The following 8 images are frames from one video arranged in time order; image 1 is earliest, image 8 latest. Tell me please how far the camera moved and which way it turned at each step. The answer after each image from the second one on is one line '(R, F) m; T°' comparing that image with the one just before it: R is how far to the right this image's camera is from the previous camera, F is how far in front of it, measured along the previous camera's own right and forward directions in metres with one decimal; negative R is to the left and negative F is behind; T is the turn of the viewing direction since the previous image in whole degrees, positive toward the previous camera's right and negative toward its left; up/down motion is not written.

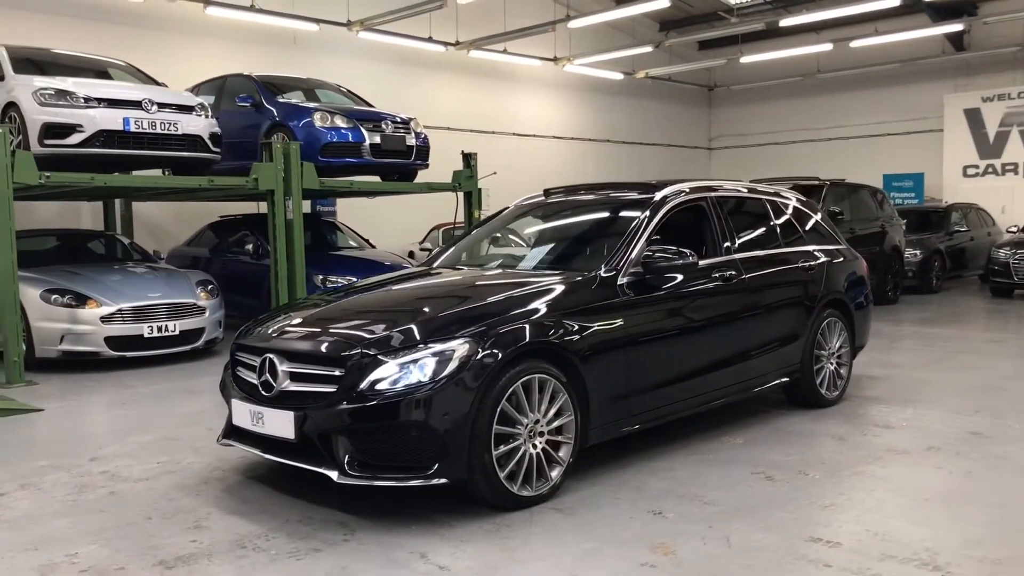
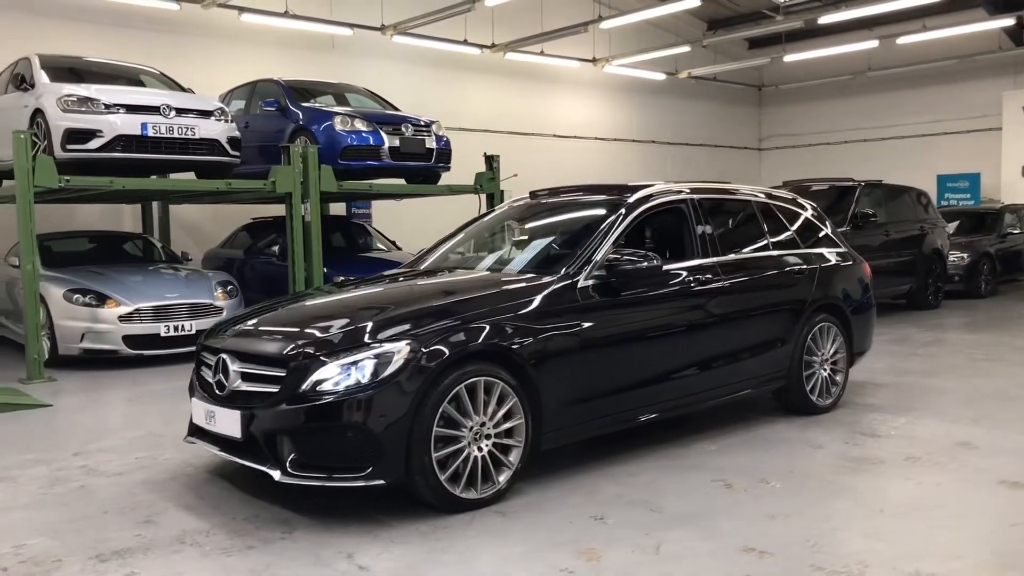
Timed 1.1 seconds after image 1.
(+0.4, 0.0) m; -3°
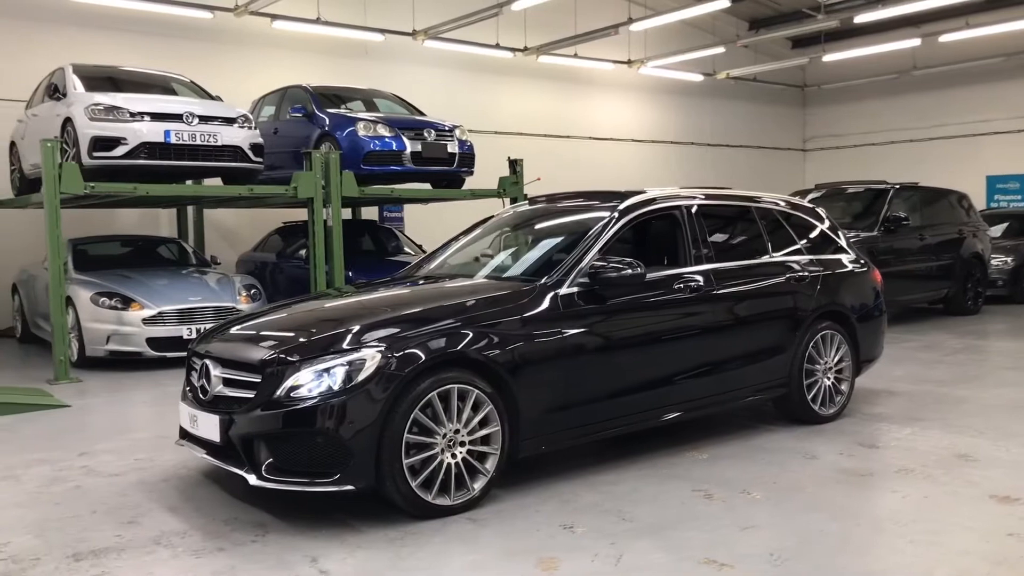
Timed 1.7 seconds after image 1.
(+0.3, 0.0) m; -3°
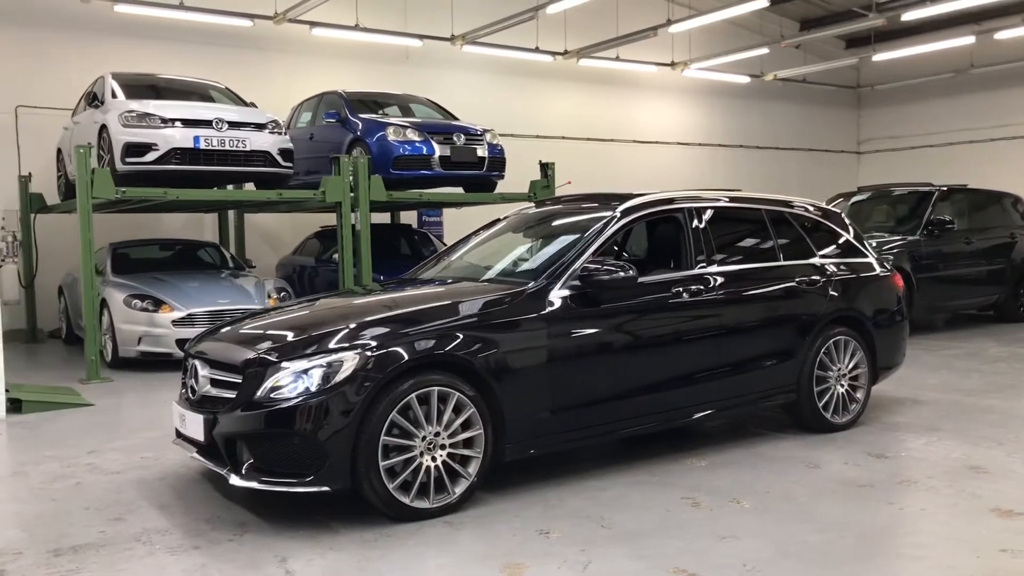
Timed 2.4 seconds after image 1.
(+0.3, 0.0) m; -3°
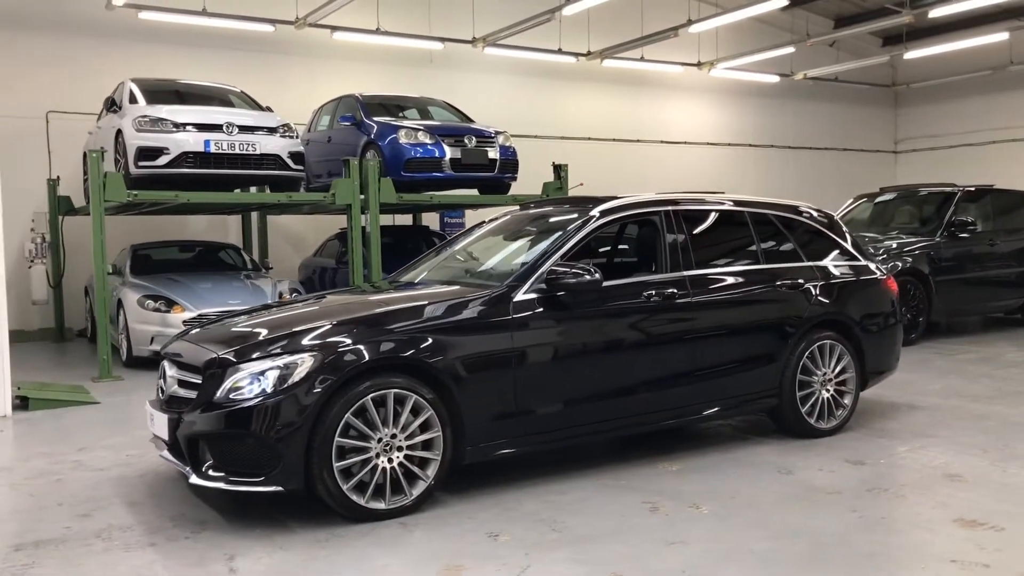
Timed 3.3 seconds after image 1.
(+0.3, 0.0) m; -2°
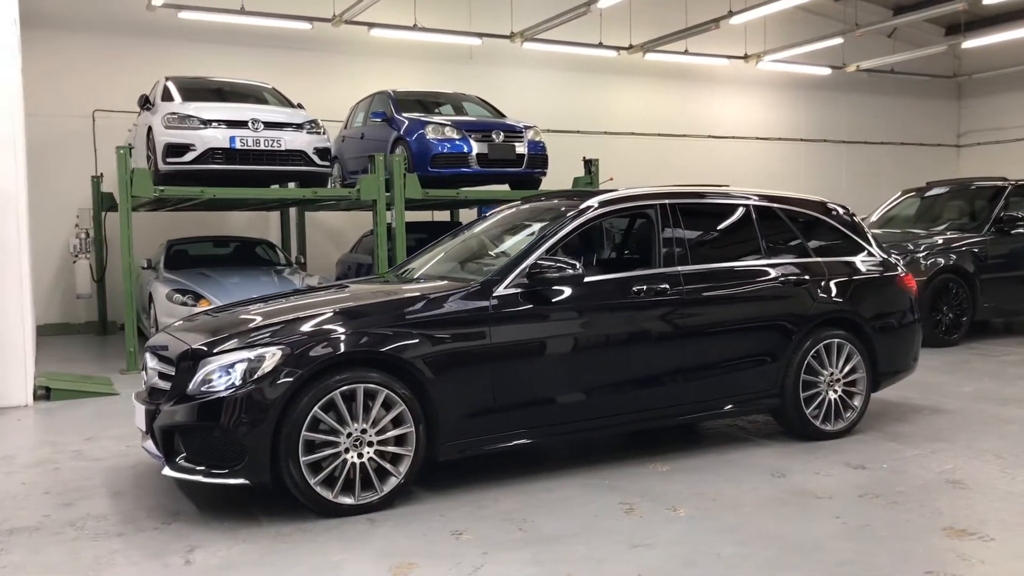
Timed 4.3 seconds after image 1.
(+0.3, +0.1) m; -4°
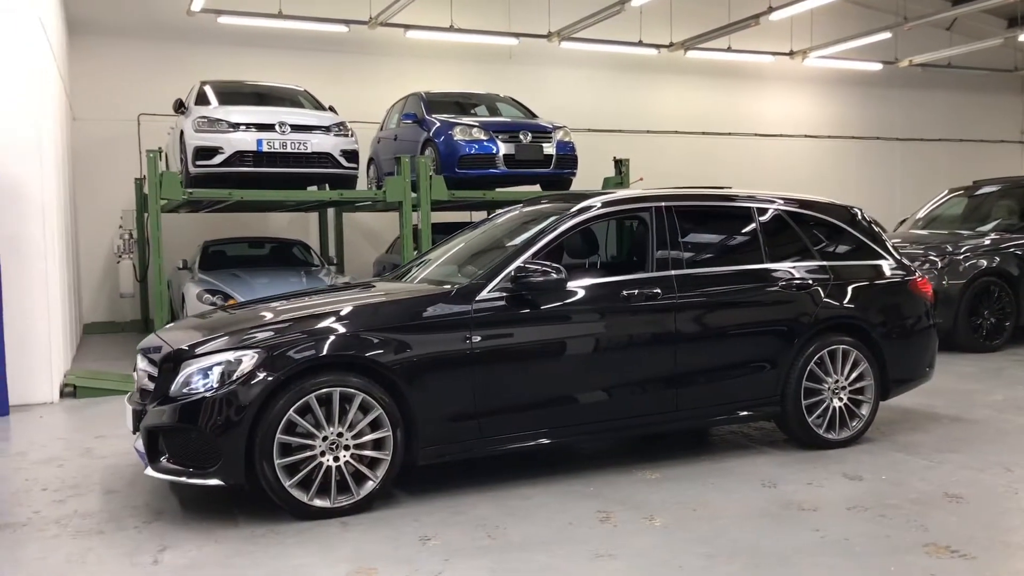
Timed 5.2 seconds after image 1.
(+0.3, 0.0) m; -3°
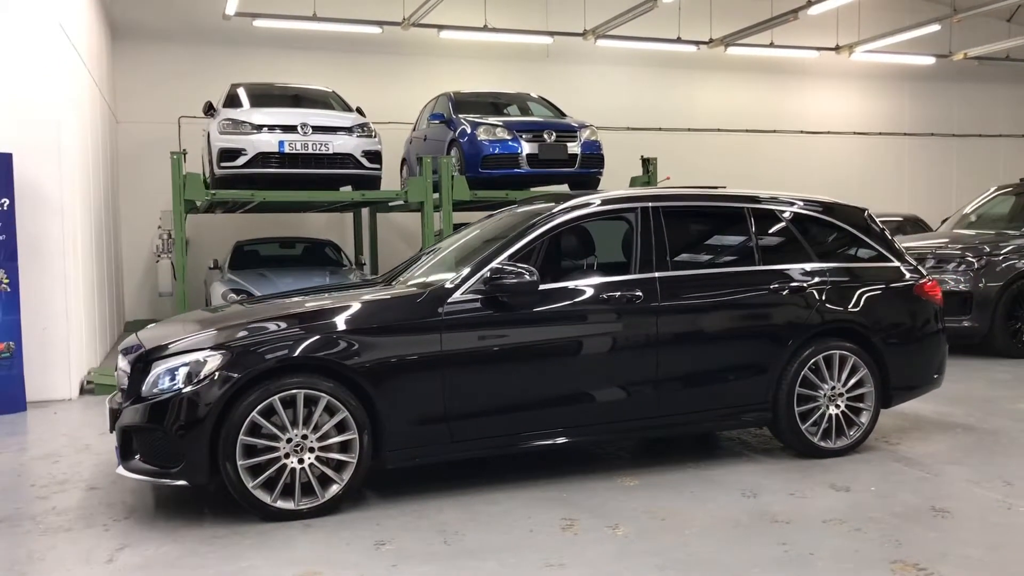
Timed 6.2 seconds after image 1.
(+0.3, 0.0) m; -3°
